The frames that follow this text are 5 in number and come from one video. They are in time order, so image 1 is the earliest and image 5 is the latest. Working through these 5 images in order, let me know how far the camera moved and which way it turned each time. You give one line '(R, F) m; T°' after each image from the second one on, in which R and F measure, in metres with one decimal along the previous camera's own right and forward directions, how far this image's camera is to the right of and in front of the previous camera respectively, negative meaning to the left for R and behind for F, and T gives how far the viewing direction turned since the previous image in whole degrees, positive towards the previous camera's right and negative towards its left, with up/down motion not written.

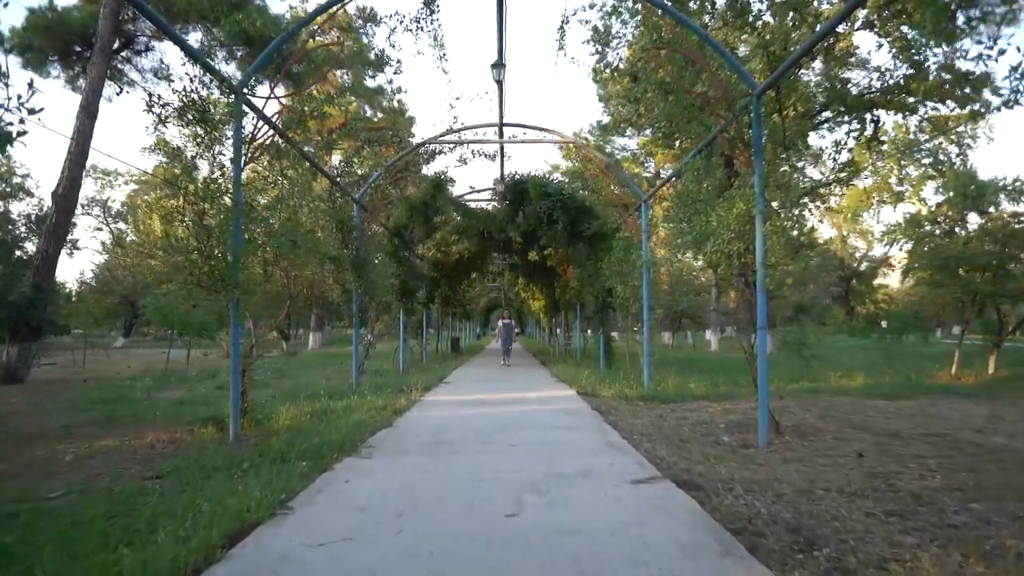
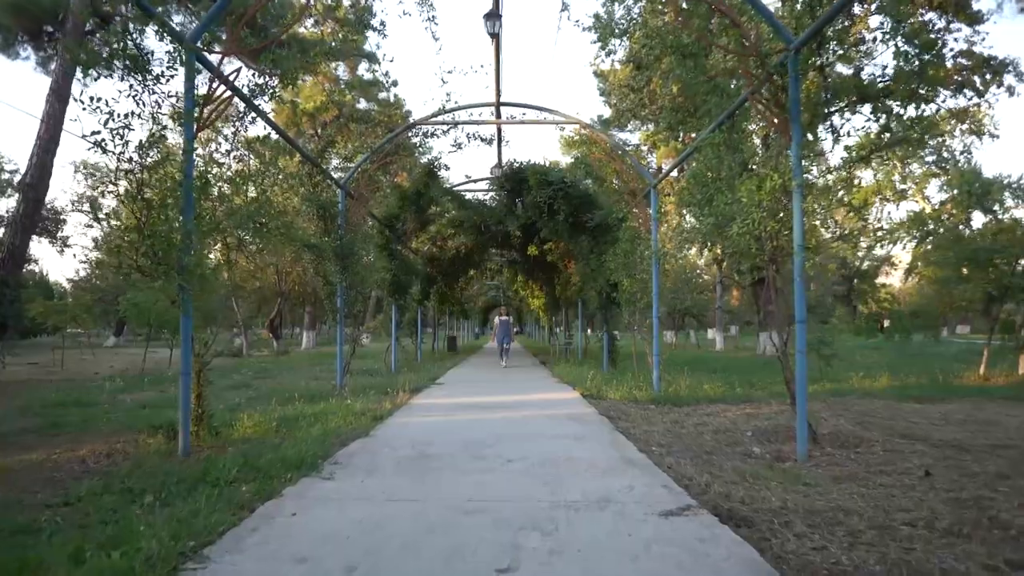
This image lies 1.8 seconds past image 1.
(0.0, +1.4) m; 0°
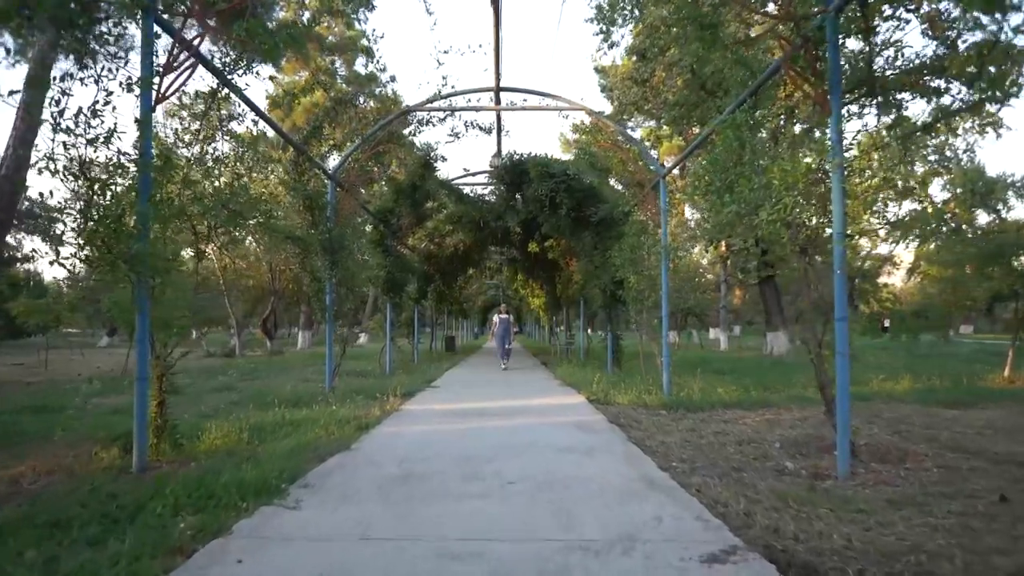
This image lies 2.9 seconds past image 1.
(0.0, +1.0) m; 0°
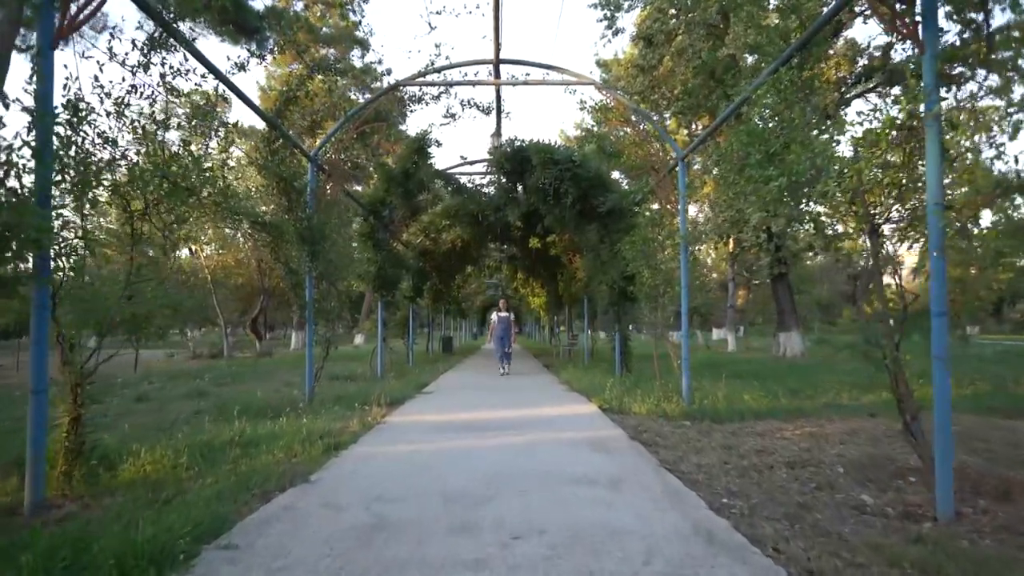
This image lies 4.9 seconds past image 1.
(0.0, +1.7) m; 0°
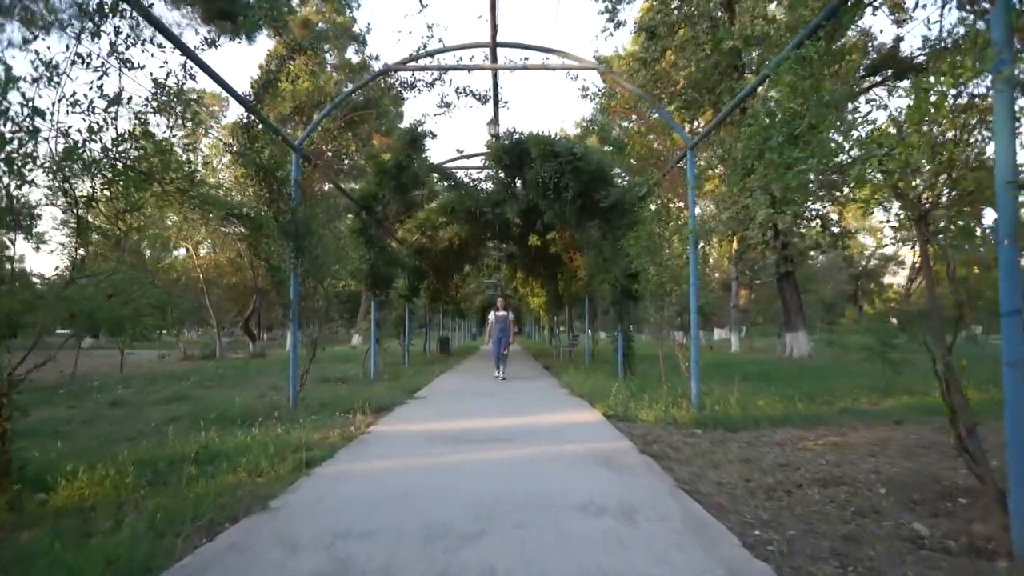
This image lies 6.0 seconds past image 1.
(0.0, +0.9) m; 0°
